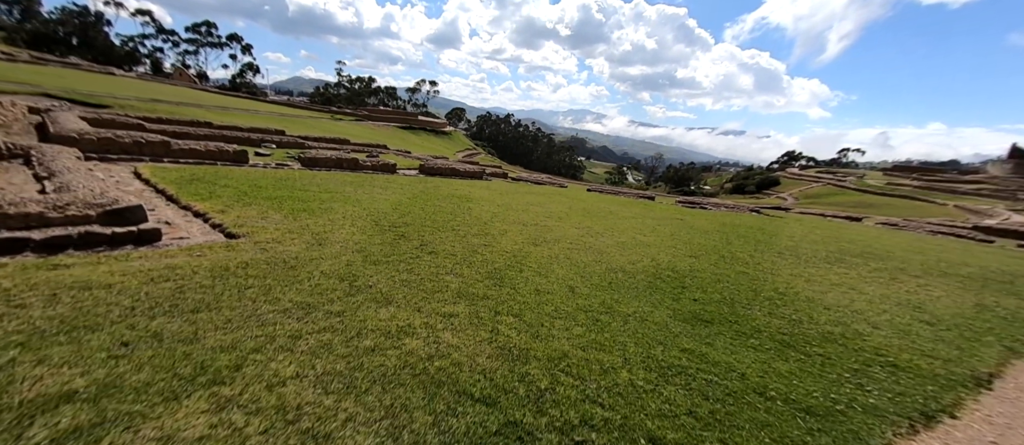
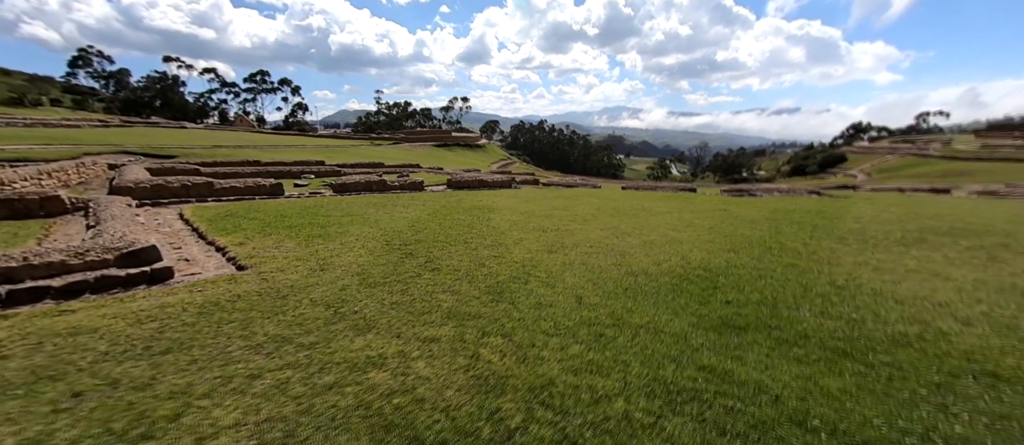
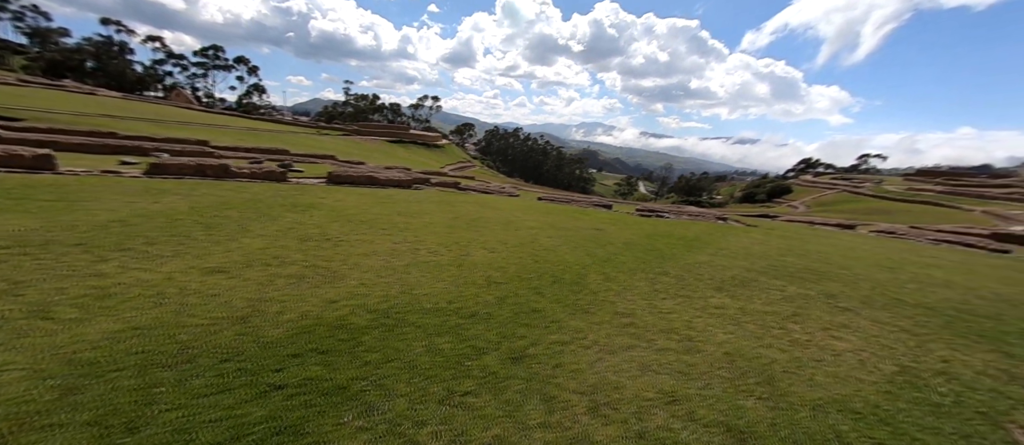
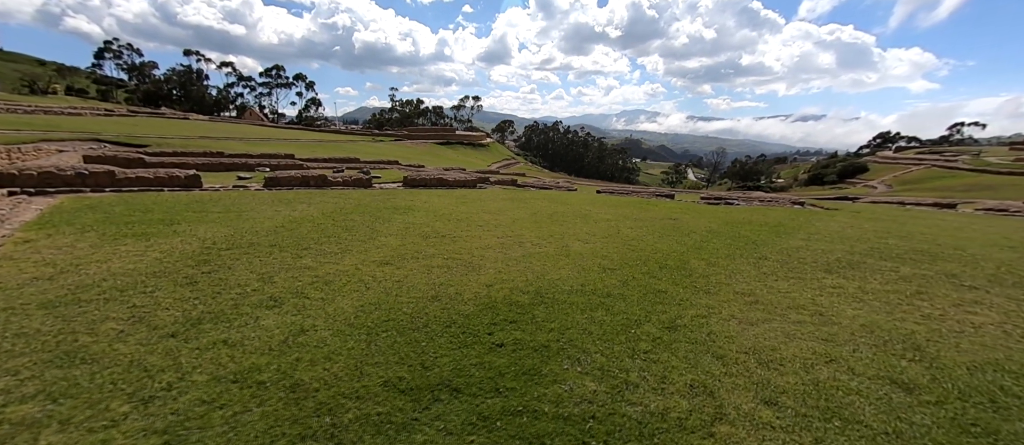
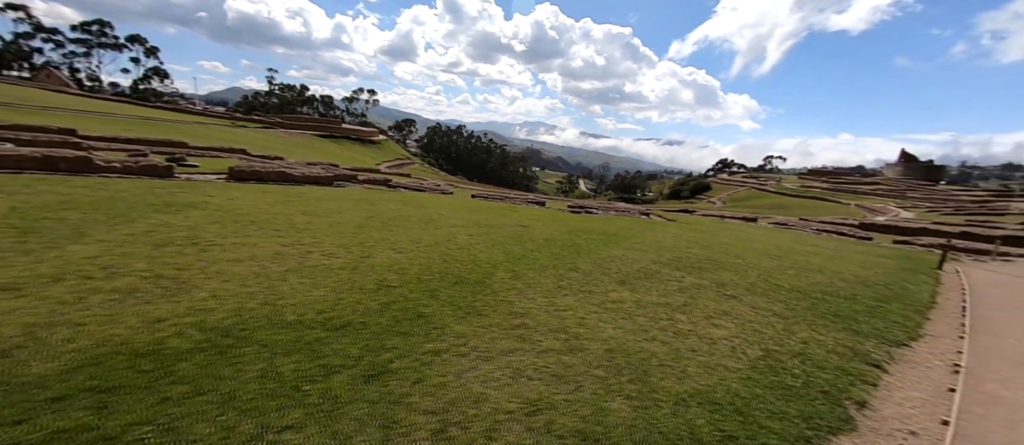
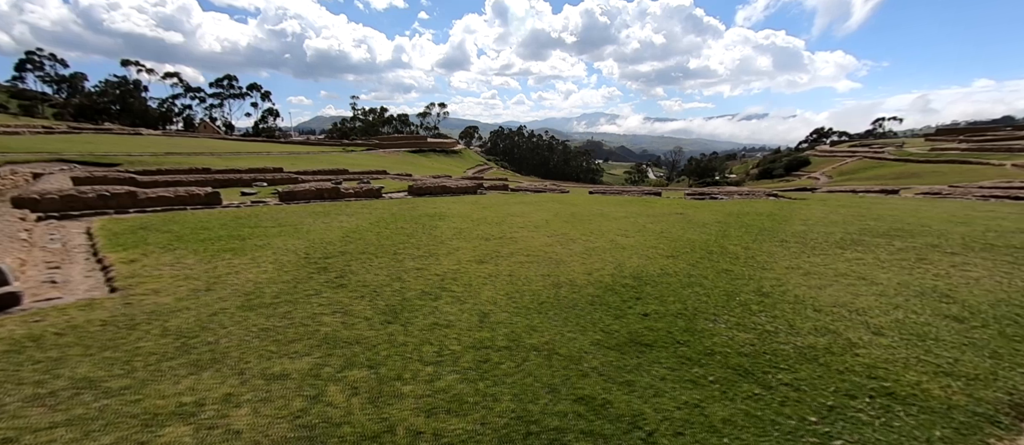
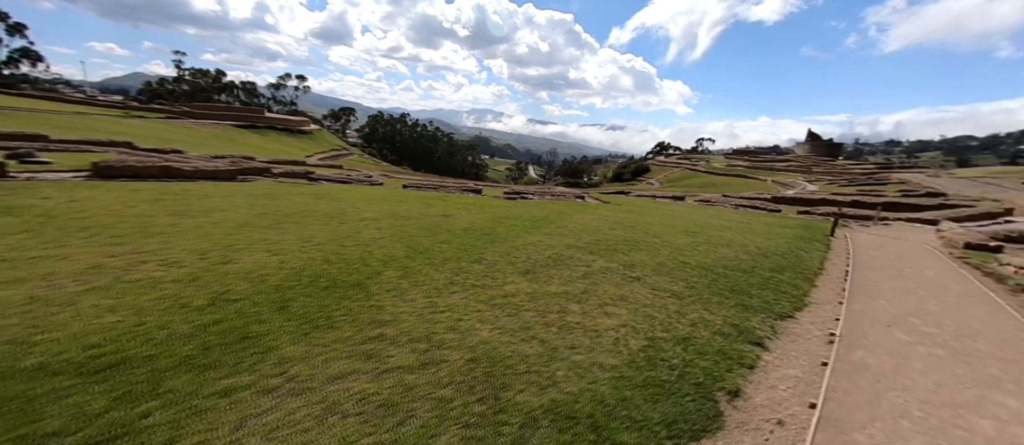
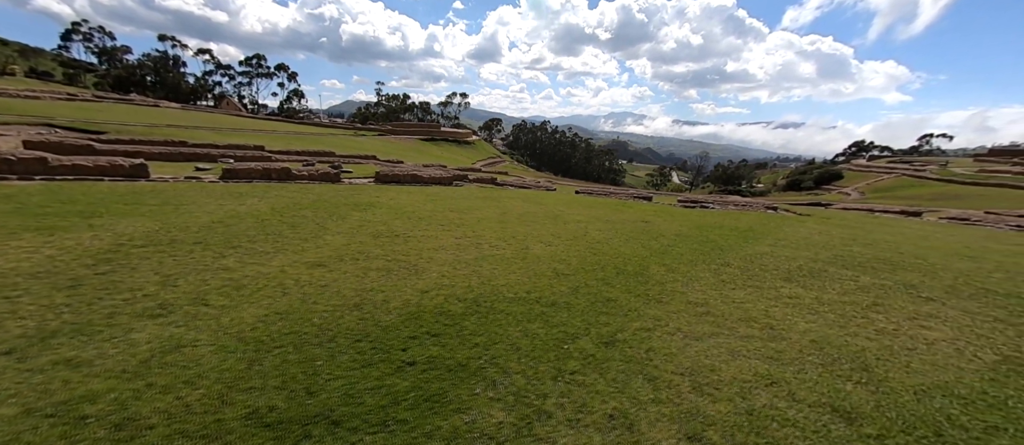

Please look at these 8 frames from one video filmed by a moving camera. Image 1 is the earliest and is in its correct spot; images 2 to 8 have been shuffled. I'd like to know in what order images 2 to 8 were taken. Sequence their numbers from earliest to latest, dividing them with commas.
2, 6, 4, 8, 3, 5, 7
